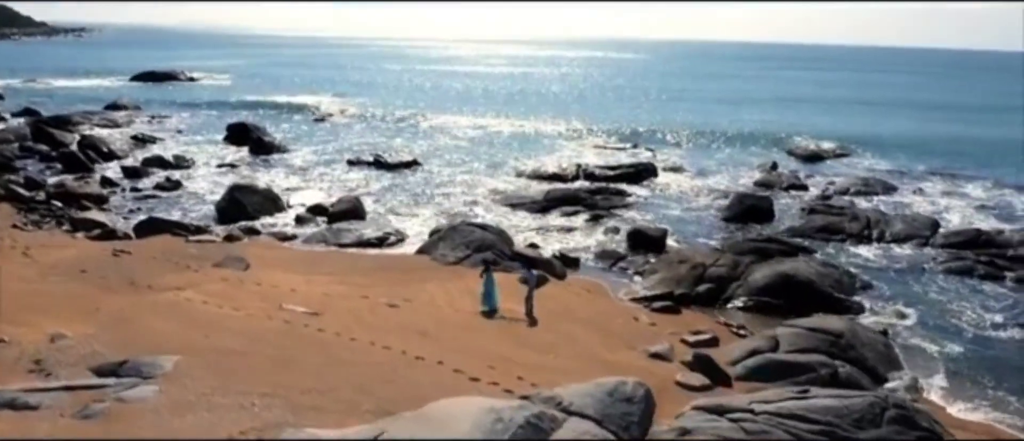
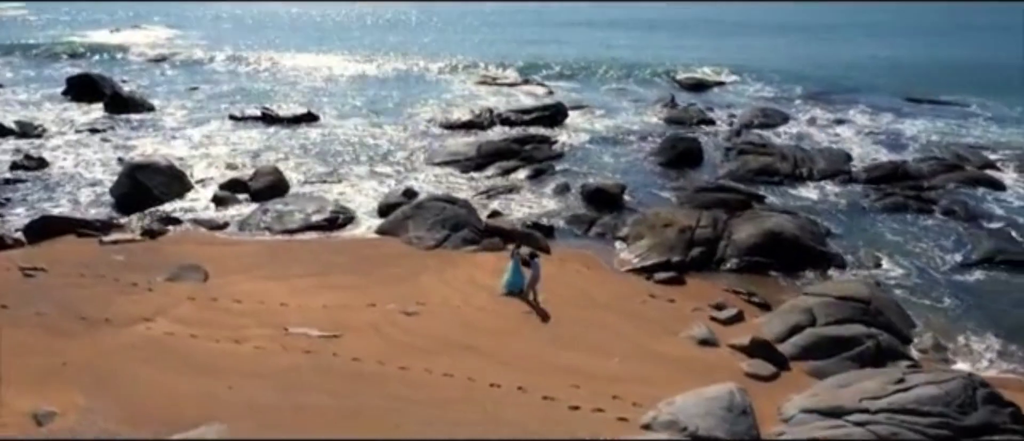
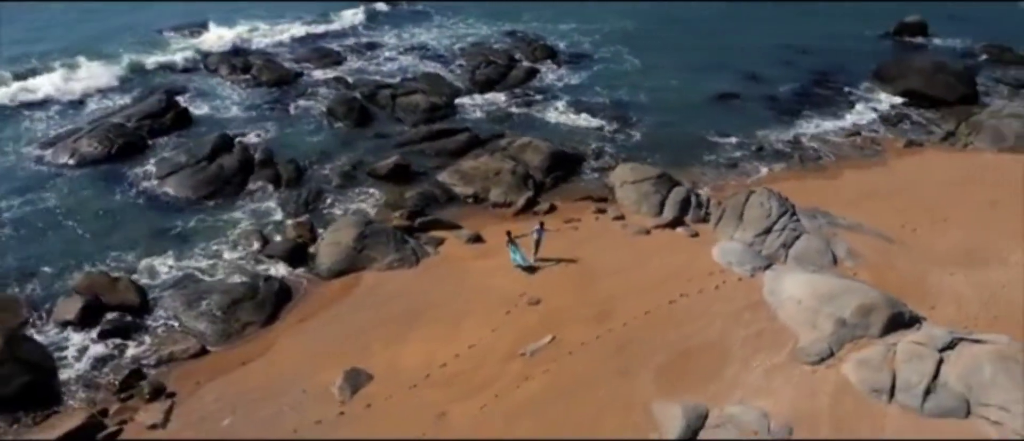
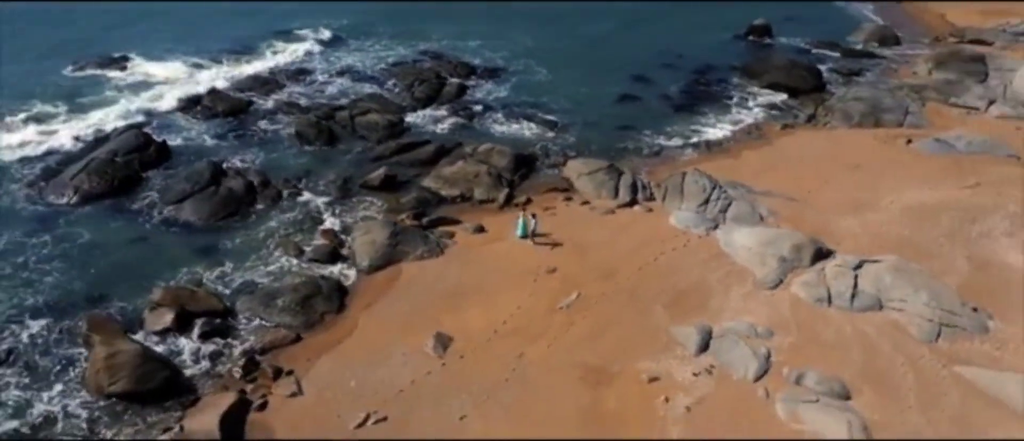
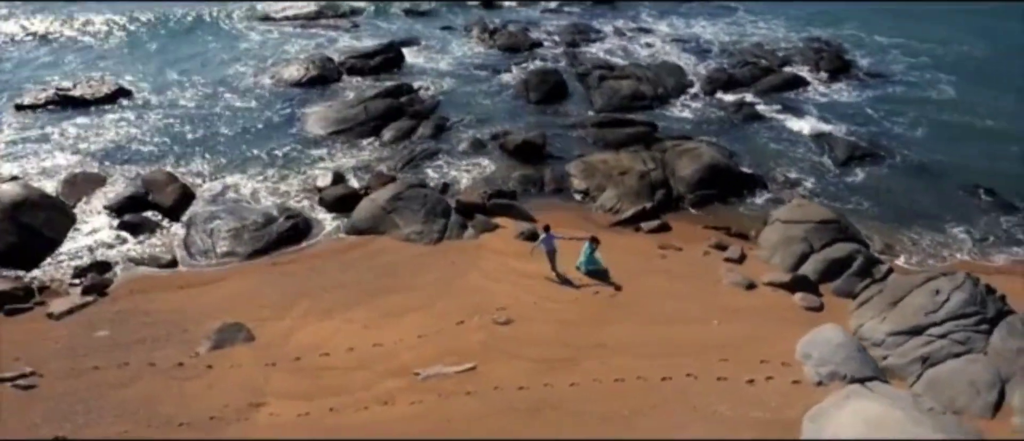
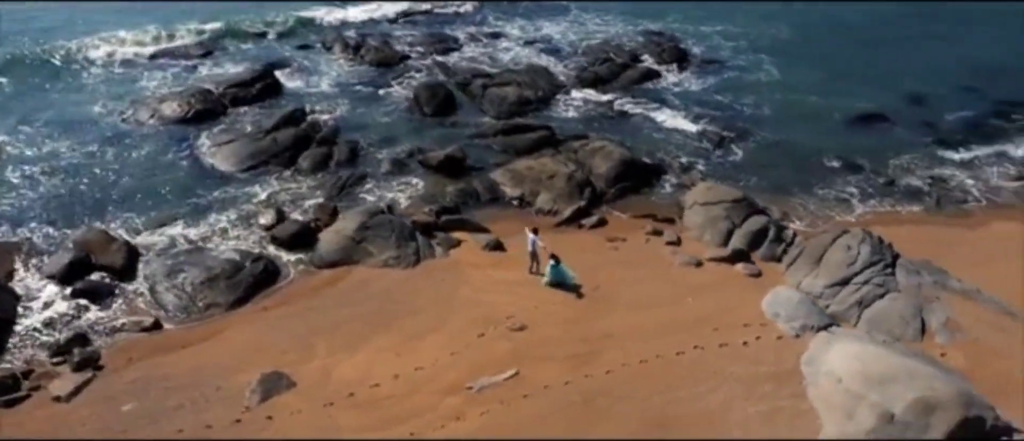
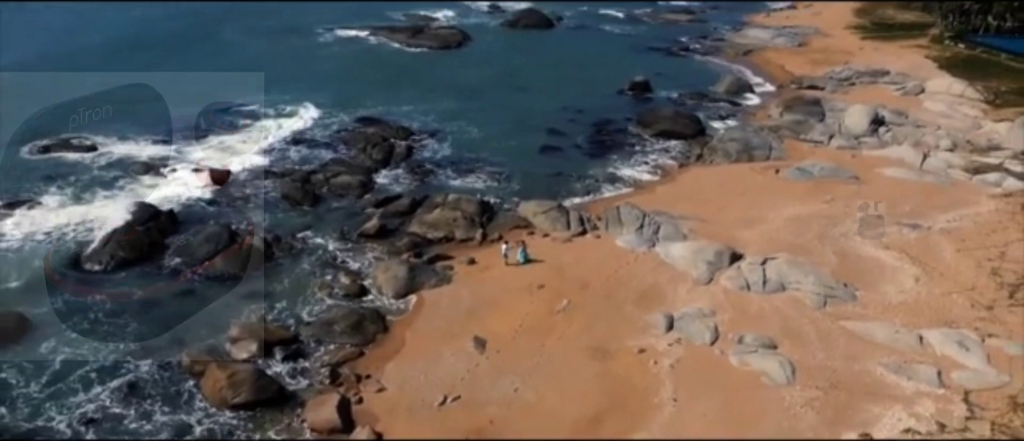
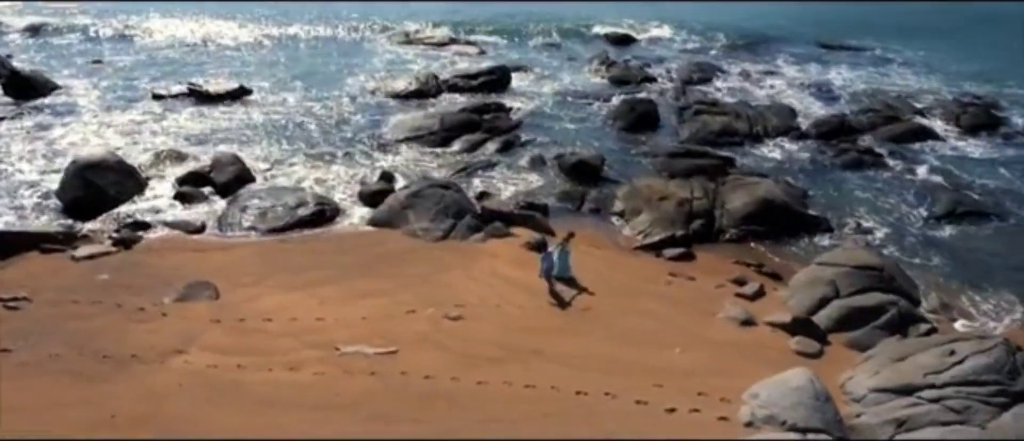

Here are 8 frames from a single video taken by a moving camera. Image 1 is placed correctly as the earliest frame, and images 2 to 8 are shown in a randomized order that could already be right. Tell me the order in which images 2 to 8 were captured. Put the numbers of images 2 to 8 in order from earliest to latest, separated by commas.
2, 8, 5, 6, 3, 4, 7
